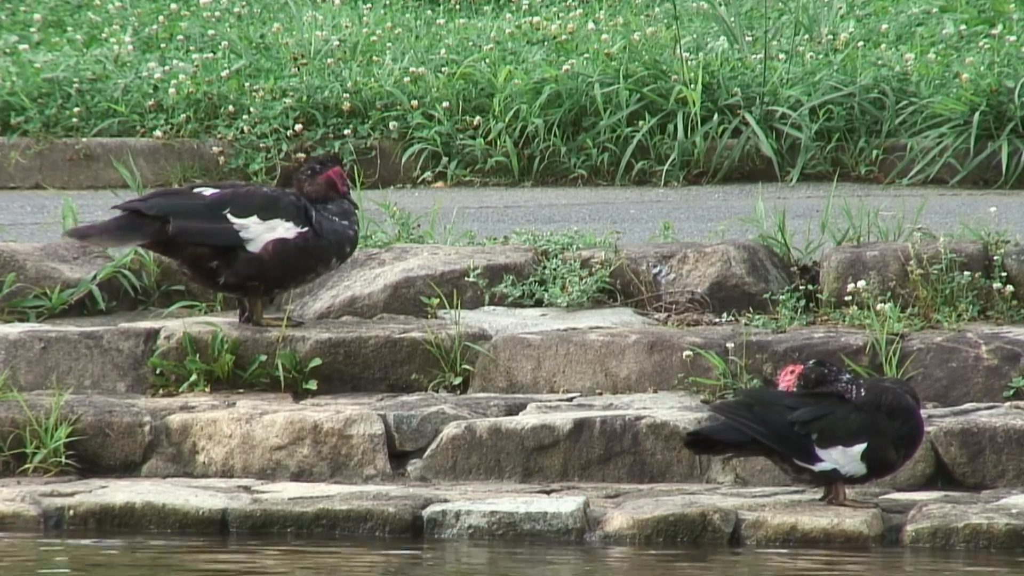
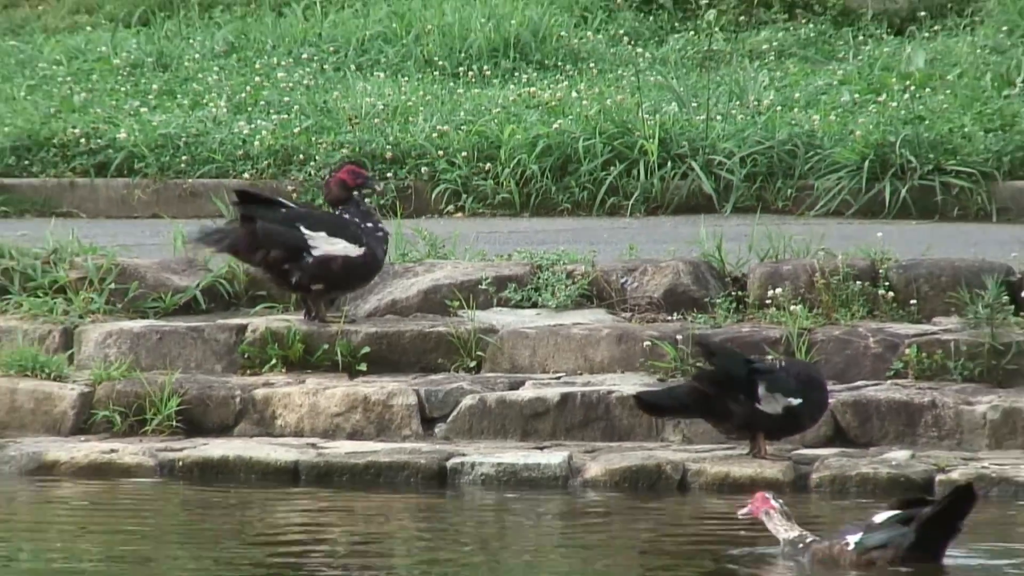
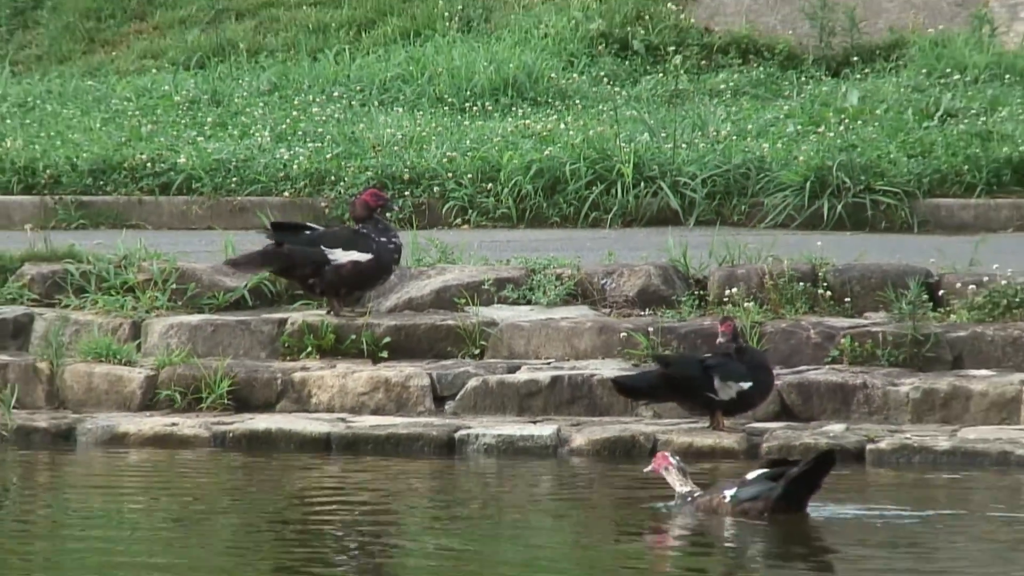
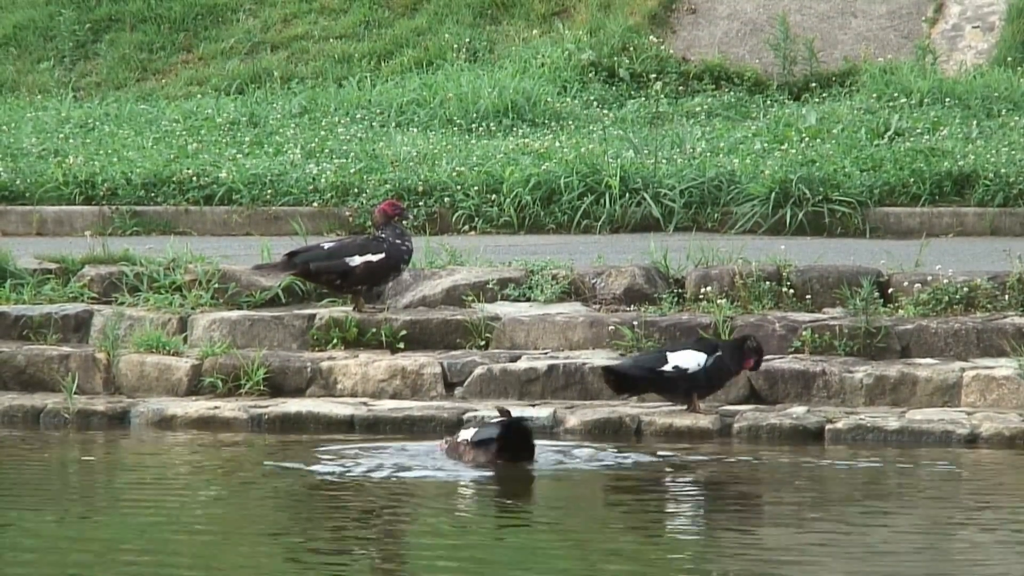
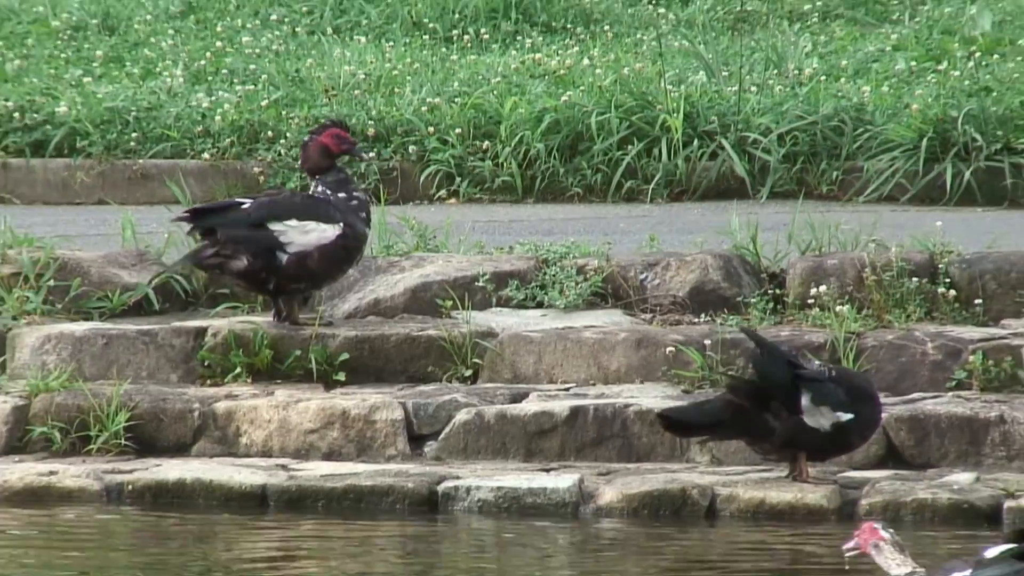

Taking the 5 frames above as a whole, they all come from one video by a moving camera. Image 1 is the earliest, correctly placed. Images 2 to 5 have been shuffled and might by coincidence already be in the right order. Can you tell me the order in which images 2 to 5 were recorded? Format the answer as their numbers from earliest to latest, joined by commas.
5, 2, 3, 4
